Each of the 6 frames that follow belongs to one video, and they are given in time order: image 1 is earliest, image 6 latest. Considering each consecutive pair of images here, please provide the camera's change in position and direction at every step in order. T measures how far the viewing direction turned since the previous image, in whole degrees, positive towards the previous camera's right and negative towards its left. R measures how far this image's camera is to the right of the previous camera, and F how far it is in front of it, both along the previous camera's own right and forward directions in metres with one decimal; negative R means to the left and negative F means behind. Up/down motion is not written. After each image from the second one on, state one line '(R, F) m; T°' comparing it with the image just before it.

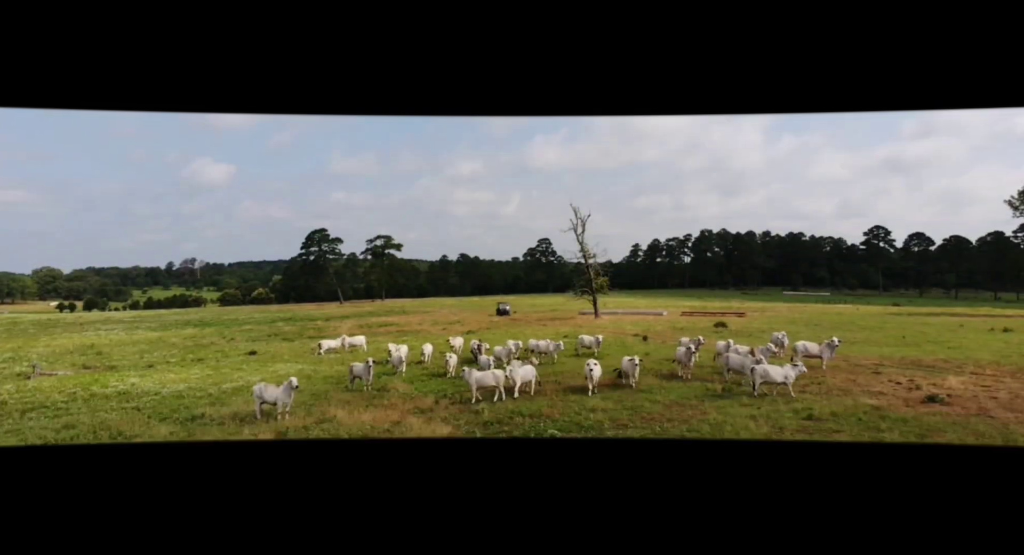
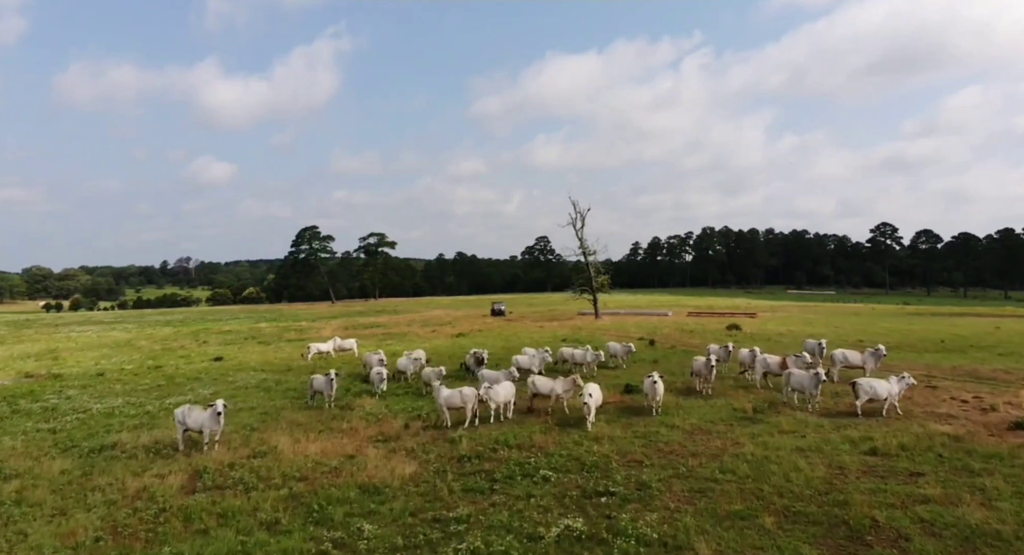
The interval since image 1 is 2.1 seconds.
(+0.1, +0.6) m; 0°
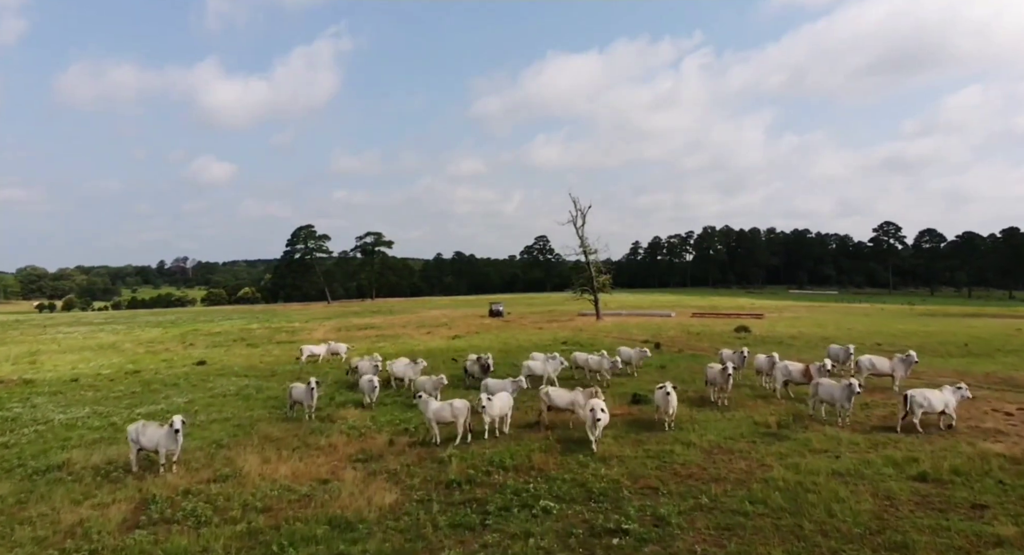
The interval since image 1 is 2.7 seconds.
(0.0, +0.3) m; 0°
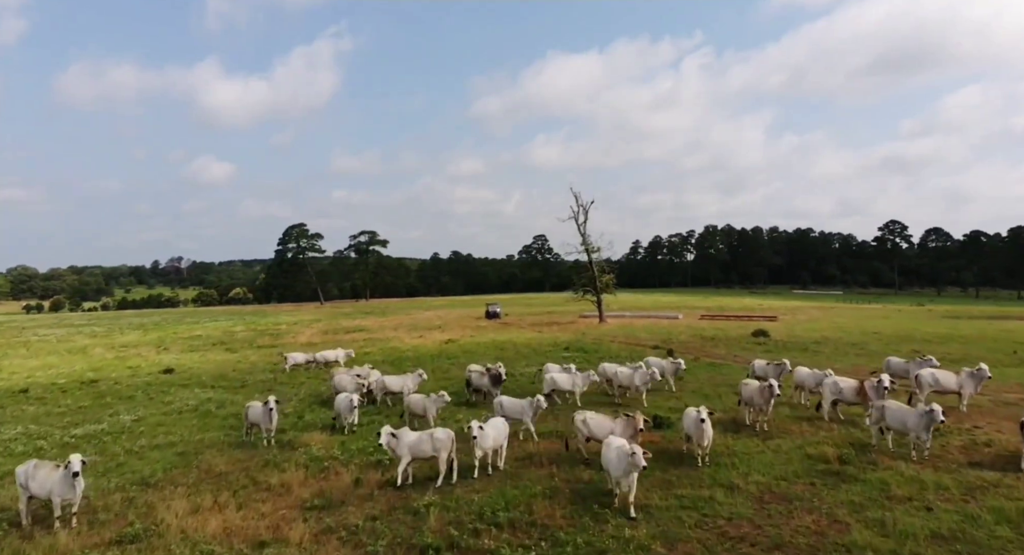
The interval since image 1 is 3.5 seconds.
(0.0, +0.5) m; 0°
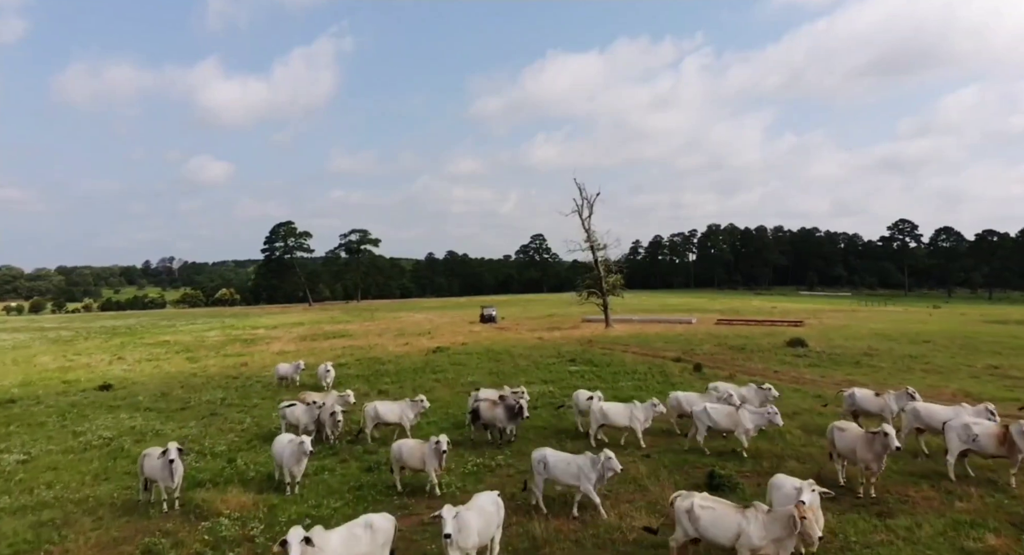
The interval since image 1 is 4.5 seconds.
(0.0, +0.8) m; 0°
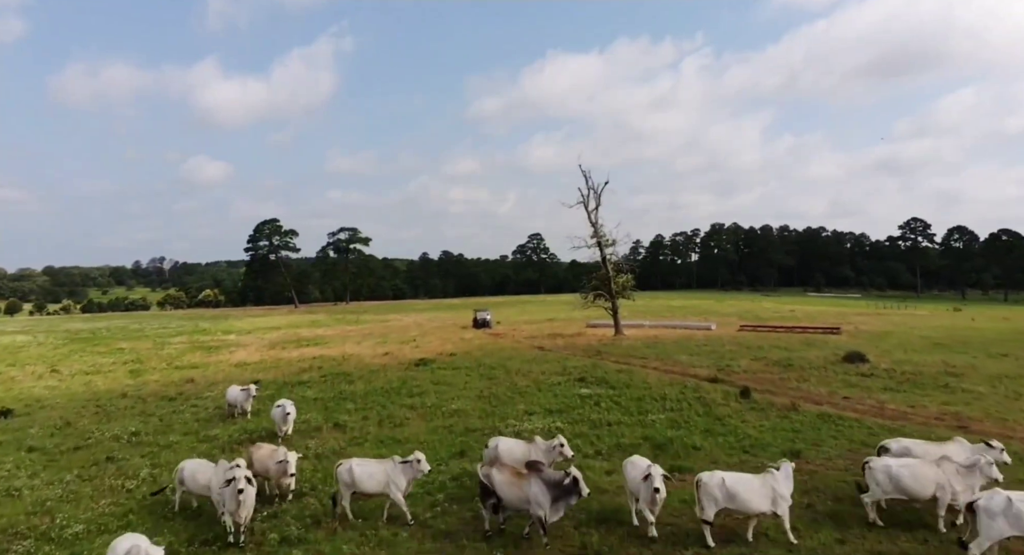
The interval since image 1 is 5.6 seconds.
(0.0, +0.9) m; 0°
